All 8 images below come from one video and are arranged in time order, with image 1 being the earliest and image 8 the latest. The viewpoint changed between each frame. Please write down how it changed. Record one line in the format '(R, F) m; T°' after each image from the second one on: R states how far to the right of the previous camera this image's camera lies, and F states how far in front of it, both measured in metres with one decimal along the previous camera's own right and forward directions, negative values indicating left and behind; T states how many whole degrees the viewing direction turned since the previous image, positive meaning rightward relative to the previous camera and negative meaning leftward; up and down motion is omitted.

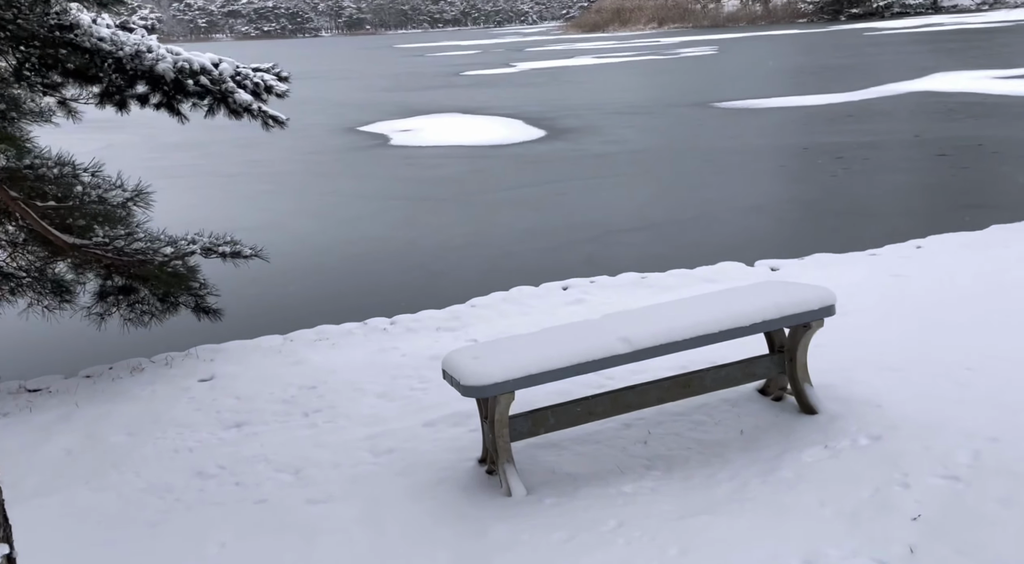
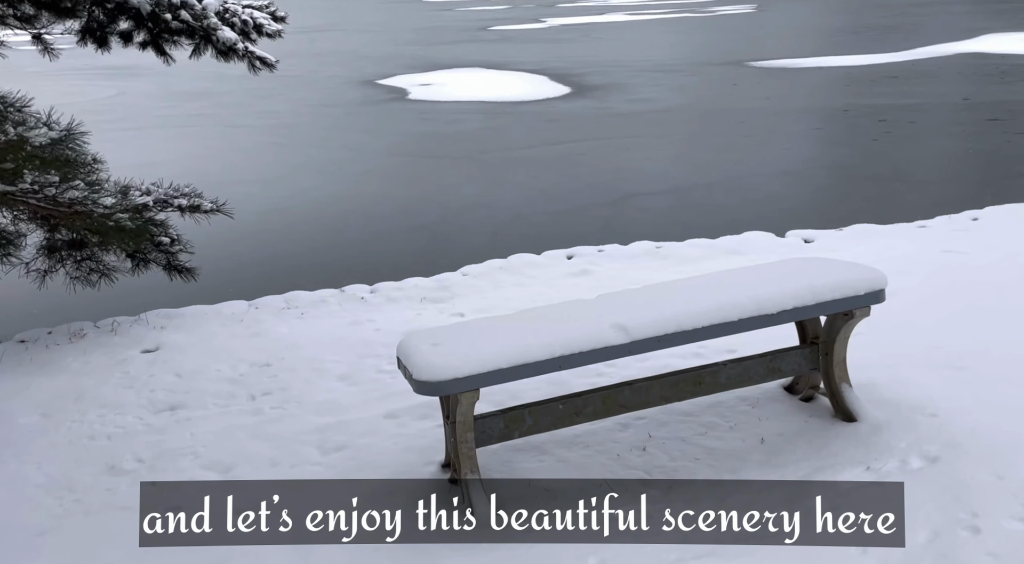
(+0.2, +0.7) m; -2°
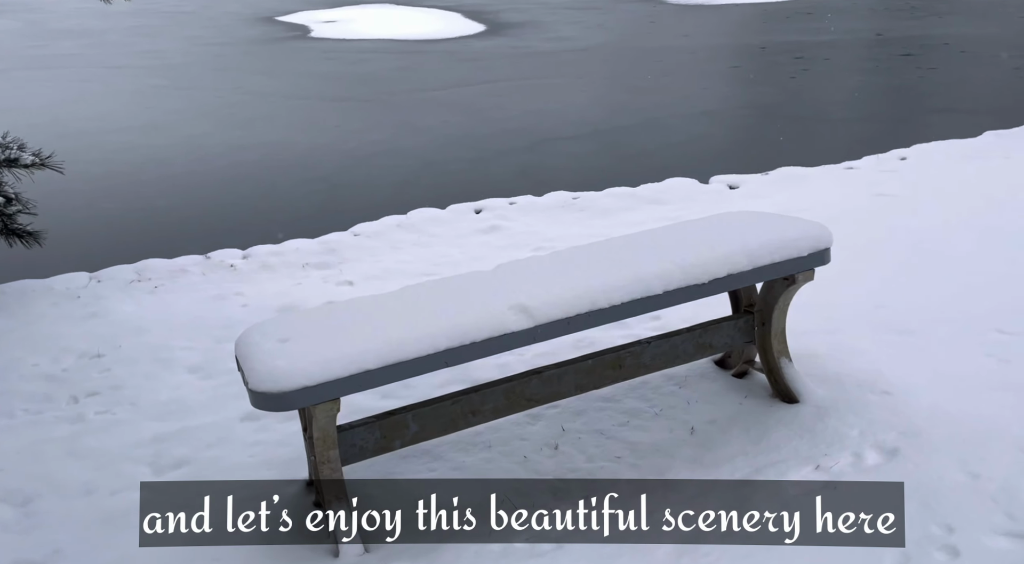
(+0.1, +0.6) m; +5°
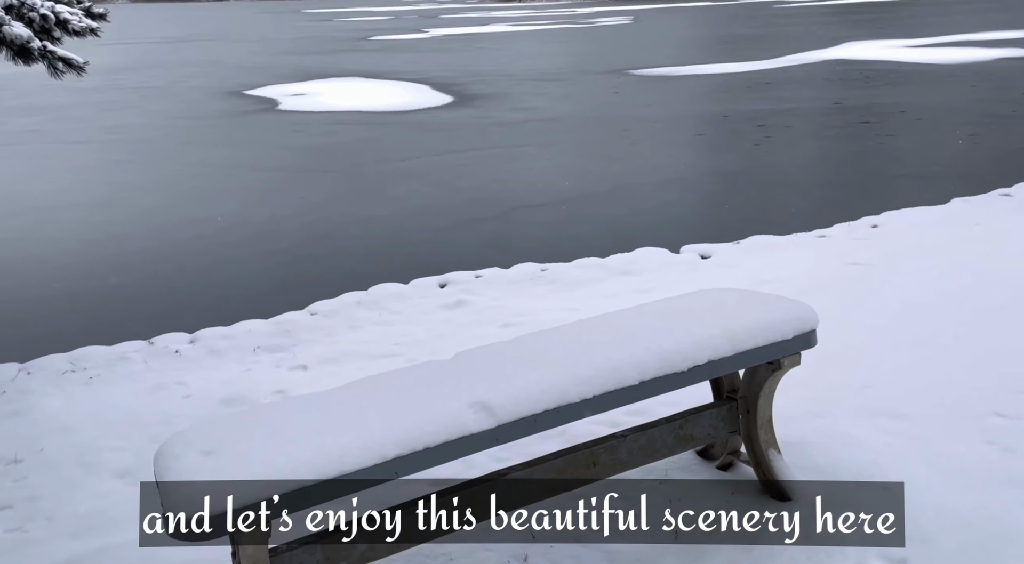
(0.0, +0.2) m; +2°
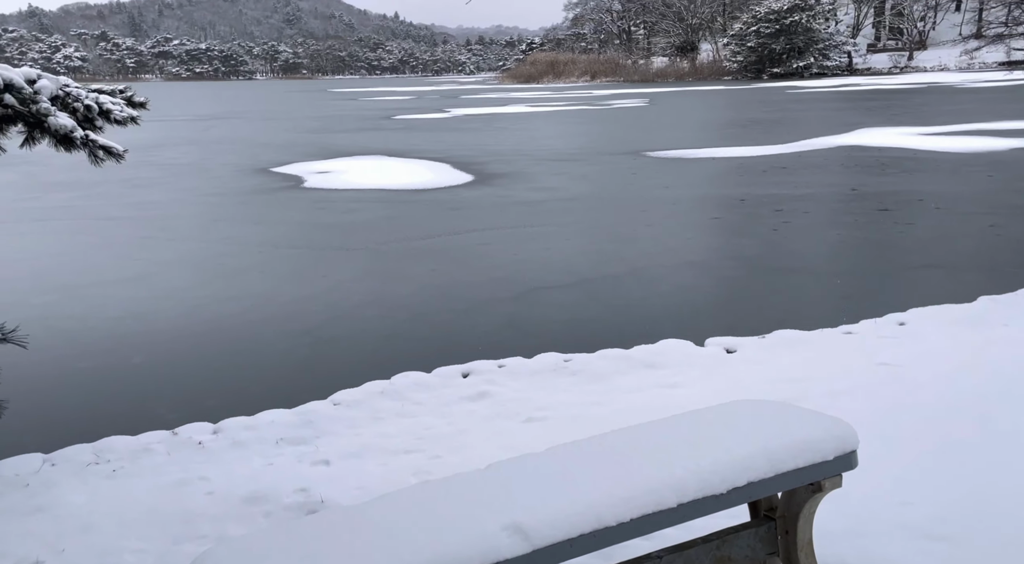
(-0.1, 0.0) m; -1°
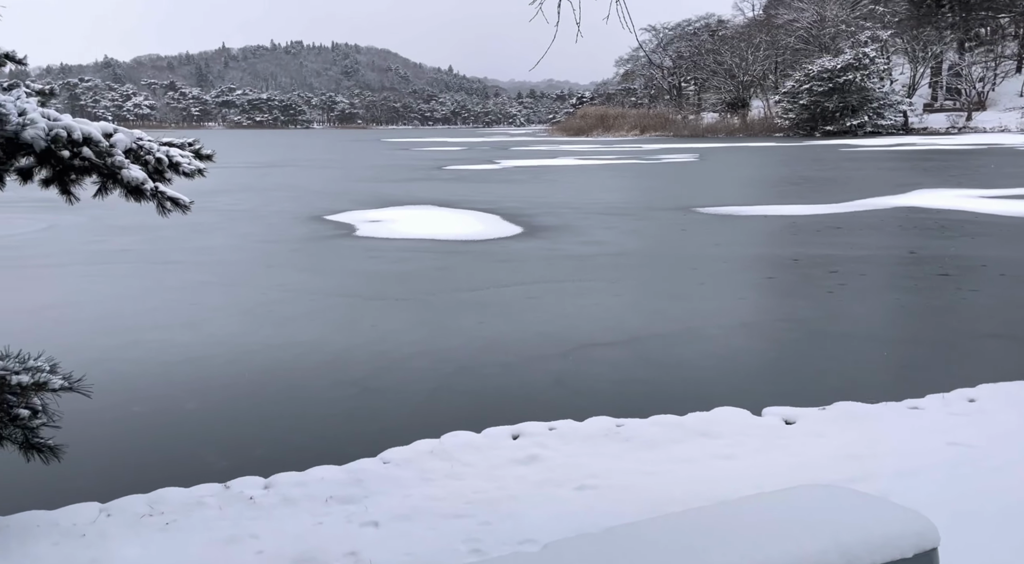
(-0.1, 0.0) m; -3°
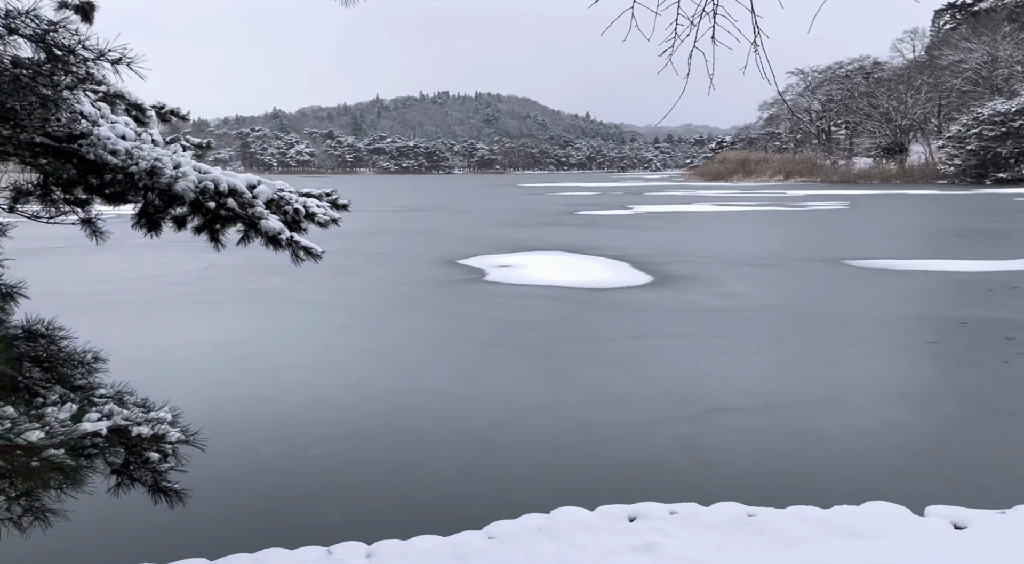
(0.0, +0.4) m; -8°
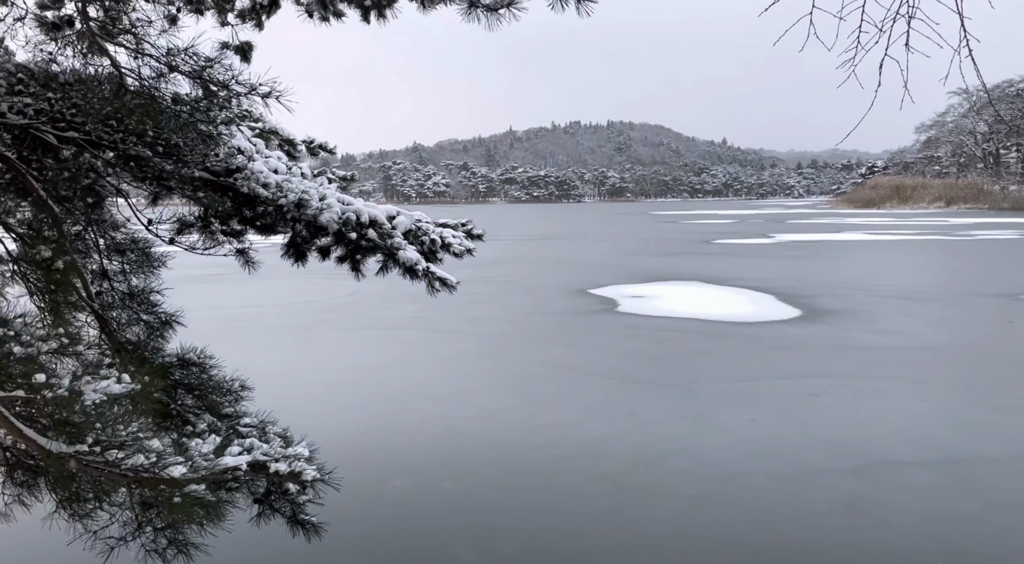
(-0.1, +0.4) m; -8°
